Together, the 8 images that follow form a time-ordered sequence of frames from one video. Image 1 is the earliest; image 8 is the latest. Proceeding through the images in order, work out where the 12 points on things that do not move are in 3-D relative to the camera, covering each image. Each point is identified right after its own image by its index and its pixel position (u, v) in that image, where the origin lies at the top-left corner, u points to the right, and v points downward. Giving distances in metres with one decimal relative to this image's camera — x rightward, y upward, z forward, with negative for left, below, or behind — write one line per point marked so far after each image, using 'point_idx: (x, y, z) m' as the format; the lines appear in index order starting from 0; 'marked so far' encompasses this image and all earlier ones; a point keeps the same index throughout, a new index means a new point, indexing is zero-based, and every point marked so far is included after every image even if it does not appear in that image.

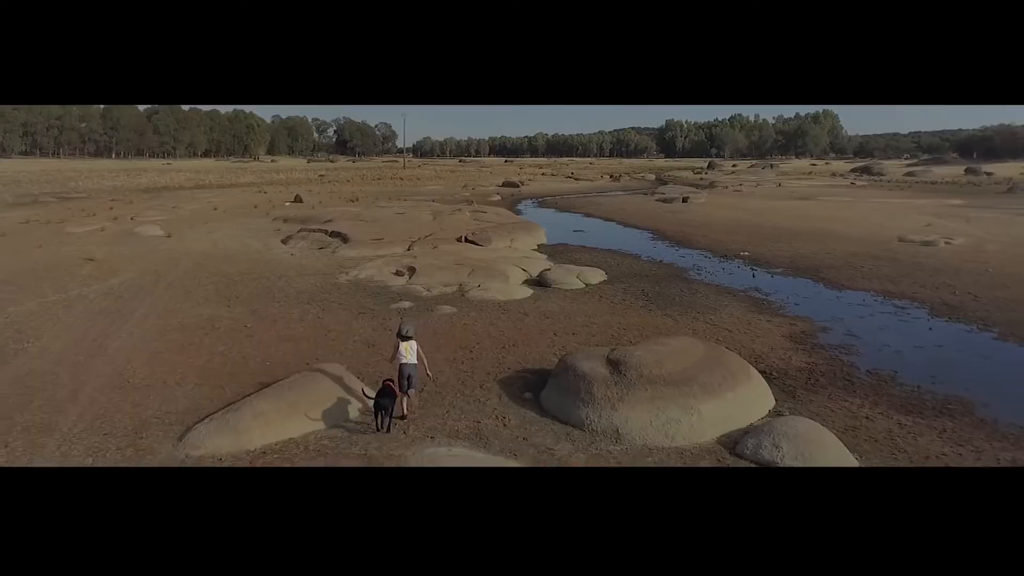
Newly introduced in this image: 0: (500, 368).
0: (-0.2, -1.2, +11.5) m
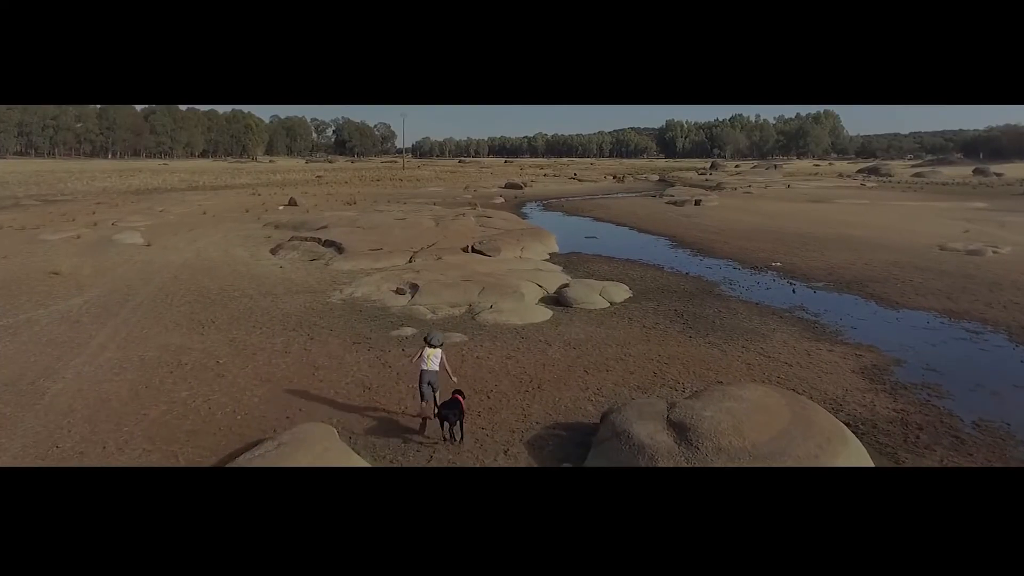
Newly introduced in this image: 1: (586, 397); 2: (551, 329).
0: (+0.2, -1.6, +9.3) m
1: (+0.9, -1.4, +10.3) m
2: (+0.7, -0.7, +14.3) m
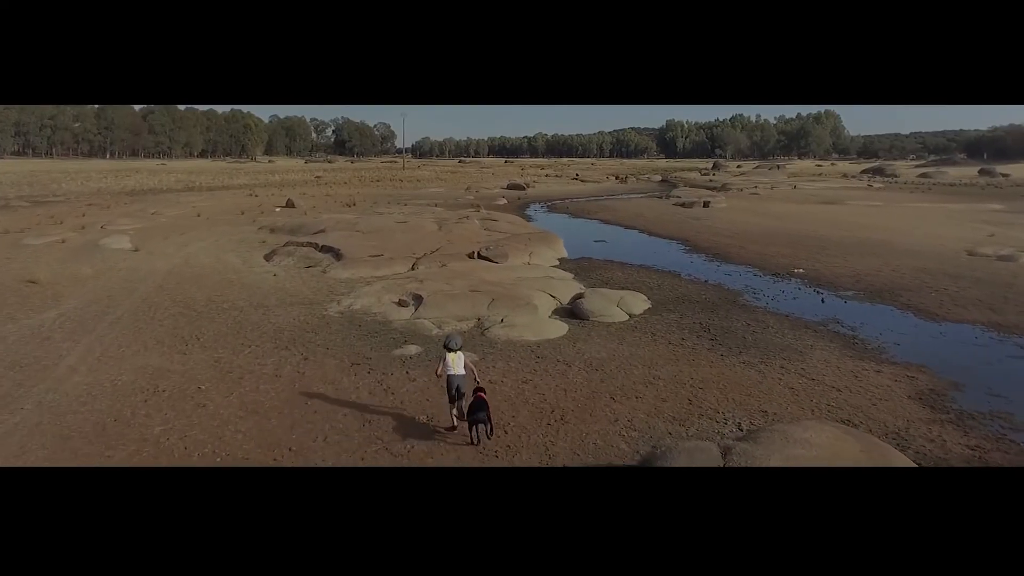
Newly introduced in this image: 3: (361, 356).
0: (+0.4, -1.8, +8.0) m
1: (+1.2, -1.6, +9.1) m
2: (+0.9, -1.0, +13.1) m
3: (-2.3, -1.0, +12.1) m
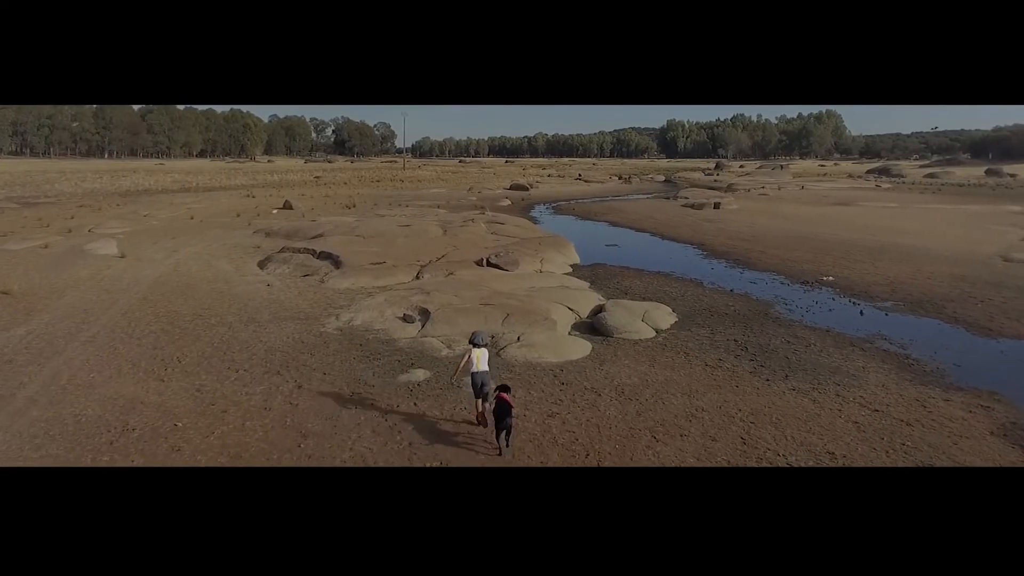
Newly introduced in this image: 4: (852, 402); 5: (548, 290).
0: (+0.7, -2.0, +6.6) m
1: (+1.5, -1.9, +7.7) m
2: (+1.2, -1.2, +11.7) m
3: (-2.0, -1.3, +10.7) m
4: (+4.4, -1.5, +10.5) m
5: (+0.8, 0.0, +17.1) m
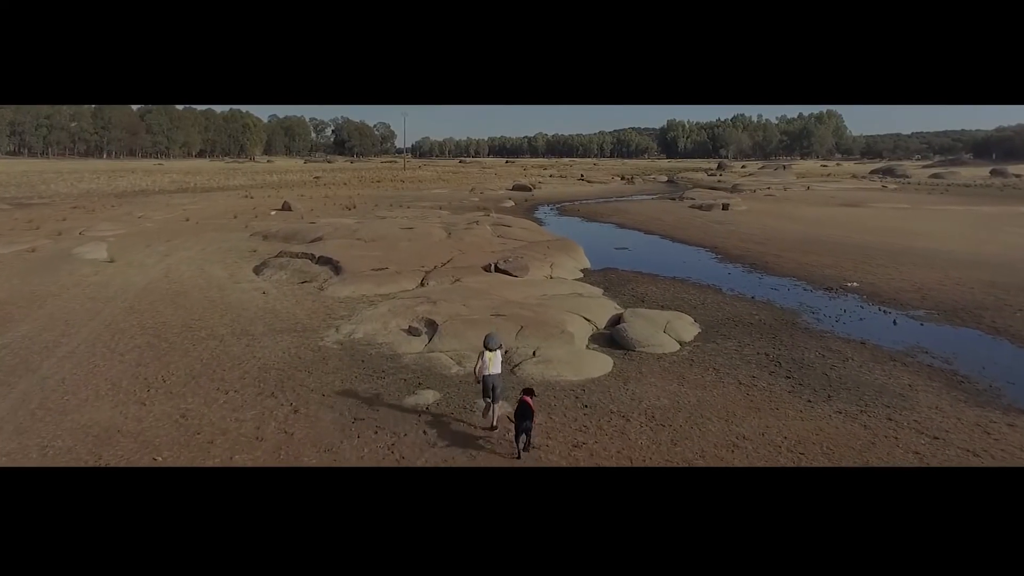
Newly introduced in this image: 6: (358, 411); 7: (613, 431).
0: (+0.9, -2.2, +5.6) m
1: (+1.7, -2.0, +6.6) m
2: (+1.4, -1.3, +10.7) m
3: (-1.8, -1.4, +9.7) m
4: (+4.7, -1.6, +9.5) m
5: (+1.0, -0.2, +16.0) m
6: (-1.8, -1.4, +9.6) m
7: (+1.1, -1.6, +9.1) m
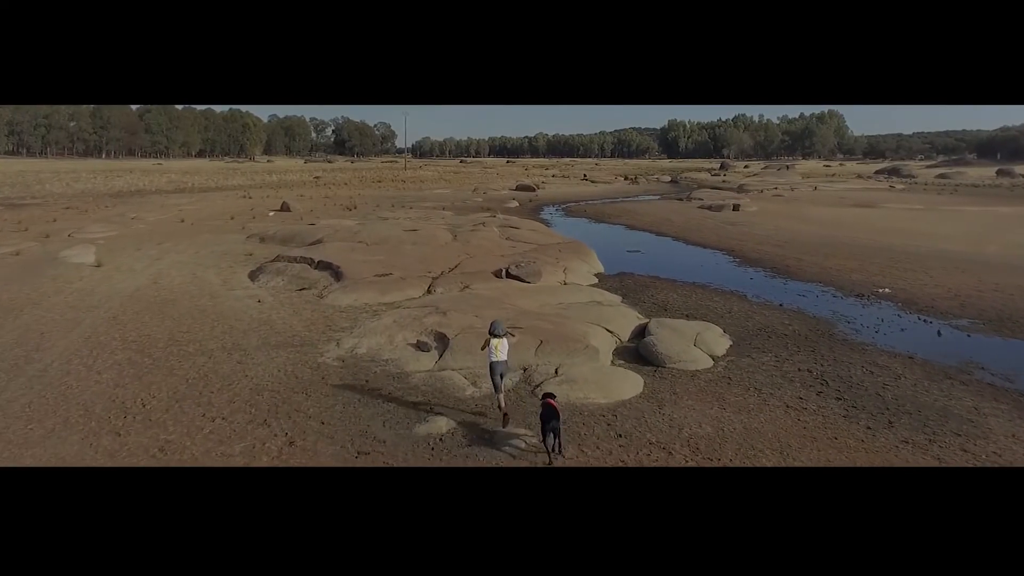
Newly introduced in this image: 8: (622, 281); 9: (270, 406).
0: (+1.2, -2.3, +4.5) m
1: (+1.9, -2.2, +5.5) m
2: (+1.7, -1.5, +9.5) m
3: (-1.5, -1.6, +8.5) m
4: (+4.9, -1.8, +8.4) m
5: (+1.2, -0.4, +14.9) m
6: (-1.6, -1.6, +8.4) m
7: (+1.4, -1.7, +7.9) m
8: (+2.7, +0.2, +19.9) m
9: (-2.8, -1.4, +9.3) m
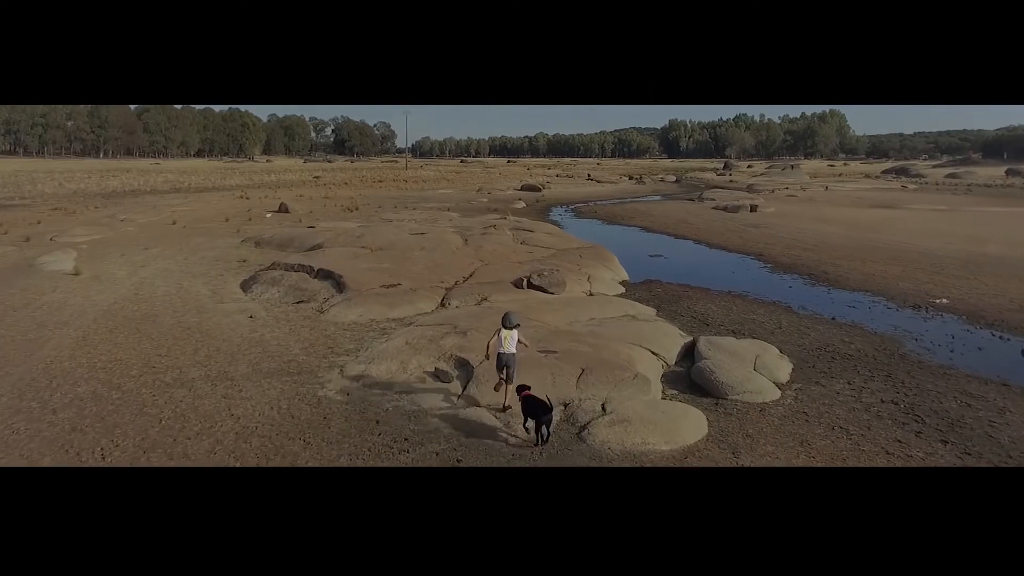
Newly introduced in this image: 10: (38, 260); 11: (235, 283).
0: (+1.6, -2.5, +2.7) m
1: (+2.4, -2.4, +3.7) m
2: (+2.1, -1.7, +7.7) m
3: (-1.1, -1.8, +6.8) m
4: (+5.3, -2.0, +6.6) m
5: (+1.7, -0.6, +13.1) m
6: (-1.1, -1.8, +6.7) m
7: (+1.8, -2.0, +6.1) m
8: (+3.1, 0.0, +18.2) m
9: (-2.4, -1.6, +7.6) m
10: (-11.5, +0.7, +19.7) m
11: (-5.6, +0.1, +16.3) m
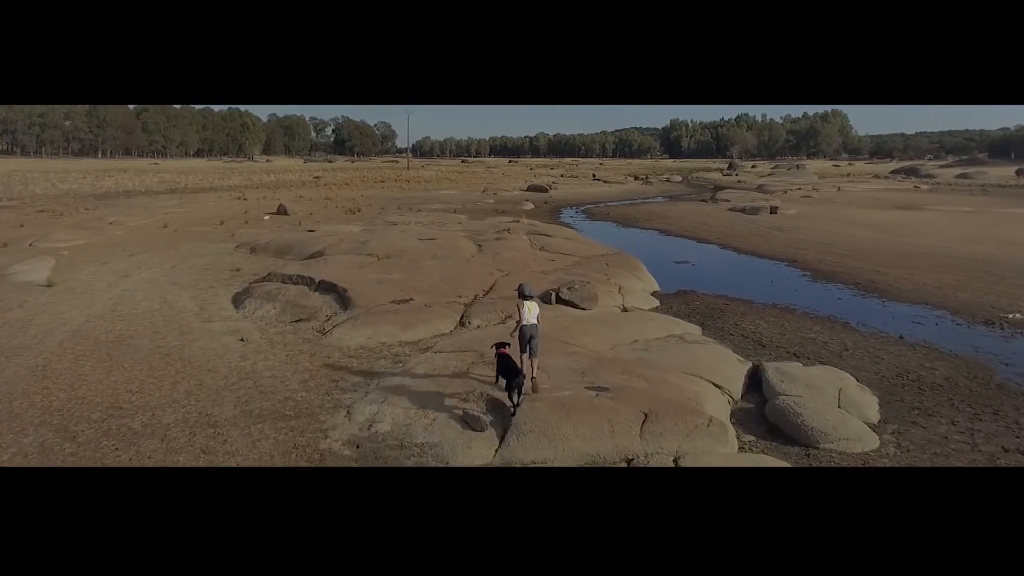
0: (+2.0, -2.8, +0.9) m
1: (+2.8, -2.6, +1.9) m
2: (+2.6, -2.0, +5.9) m
3: (-0.6, -2.1, +5.0) m
4: (+5.8, -2.3, +4.8) m
5: (+2.1, -0.8, +11.3) m
6: (-0.7, -2.1, +4.9) m
7: (+2.3, -2.2, +4.3) m
8: (+3.6, -0.3, +16.4) m
9: (-1.9, -1.8, +5.8) m
10: (-11.1, +0.4, +17.9) m
11: (-5.1, -0.2, +14.5) m
